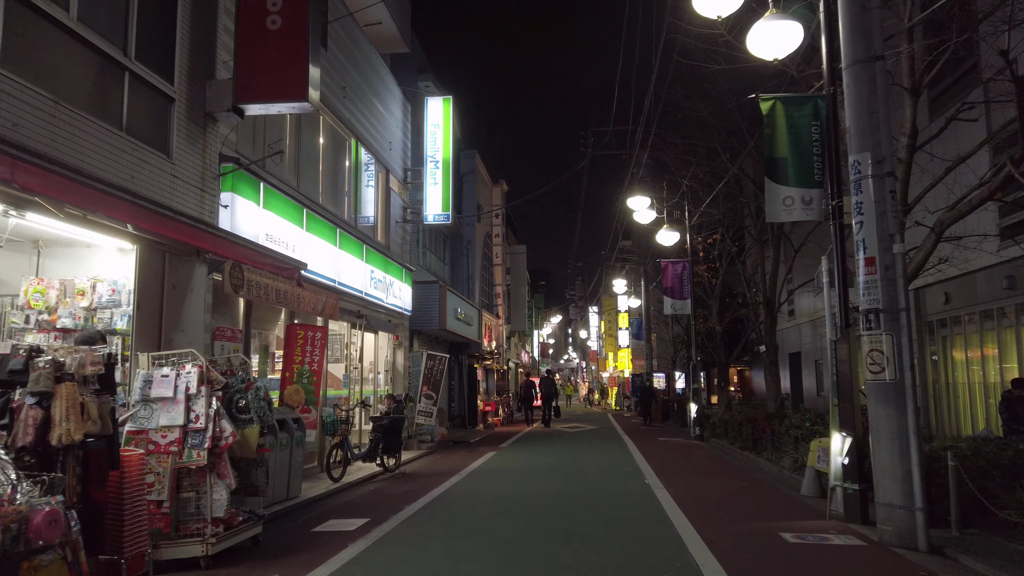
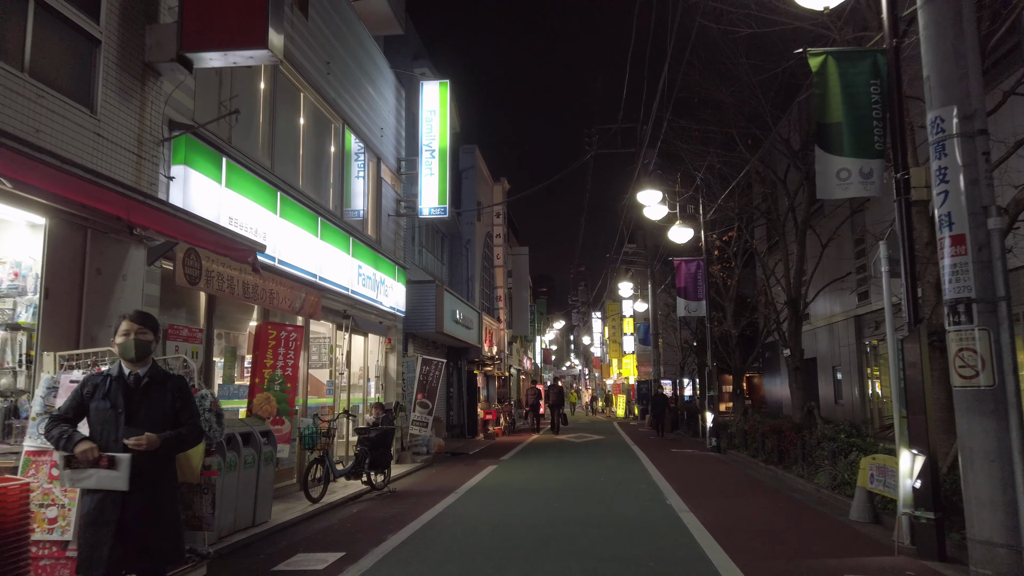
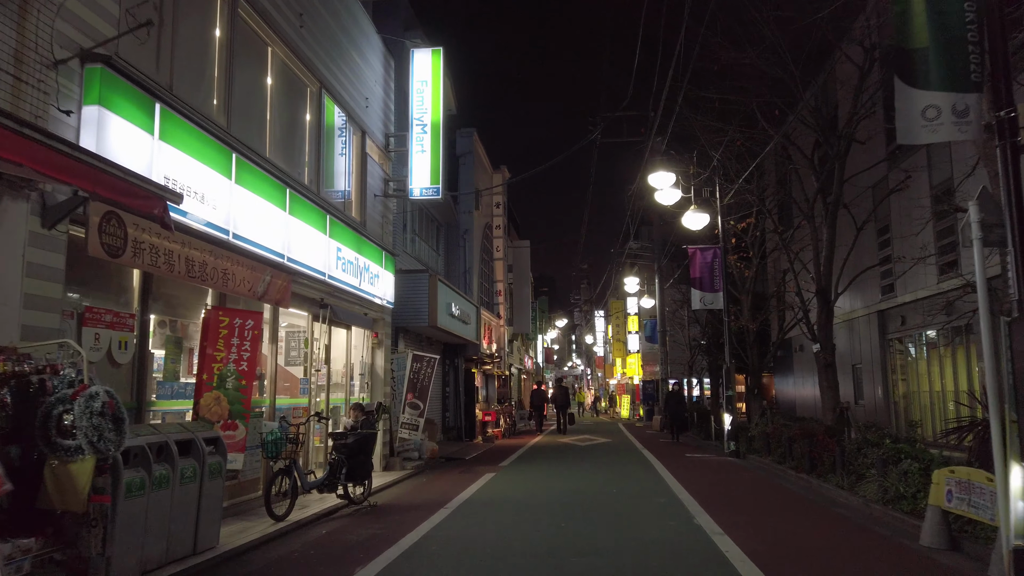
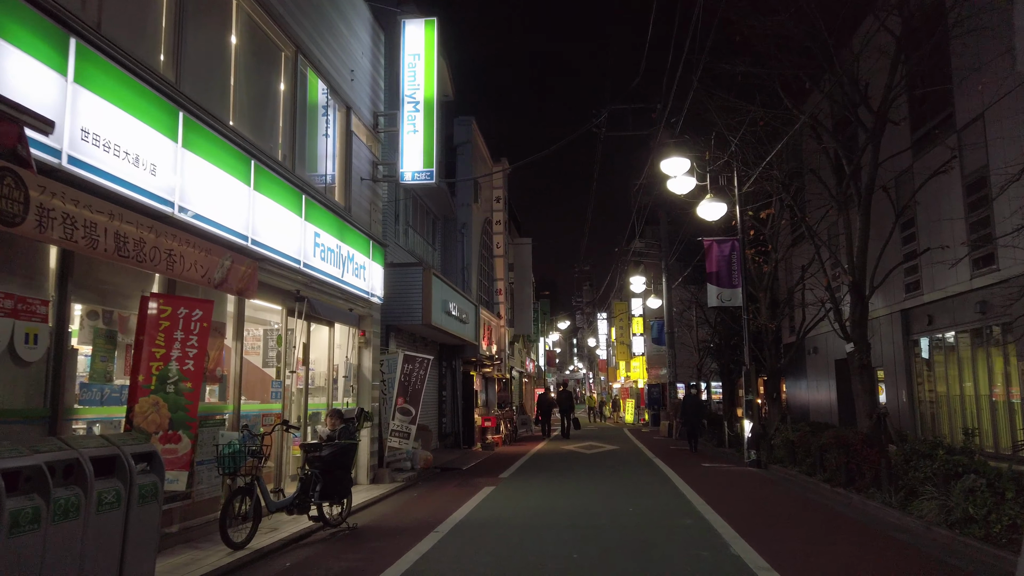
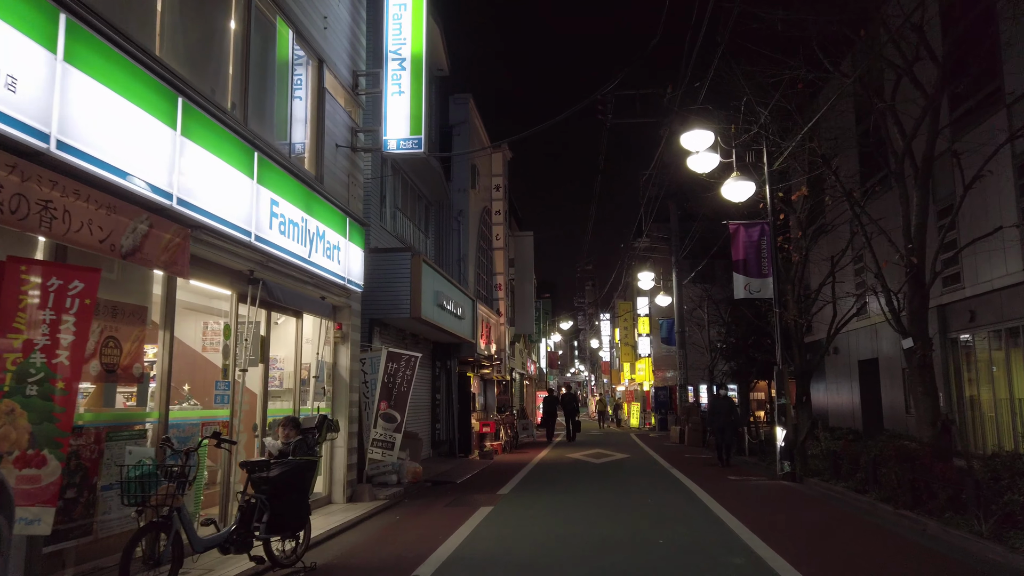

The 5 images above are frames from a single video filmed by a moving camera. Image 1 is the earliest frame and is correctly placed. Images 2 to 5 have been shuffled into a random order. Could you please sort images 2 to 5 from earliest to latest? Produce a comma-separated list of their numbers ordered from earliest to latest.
2, 3, 4, 5
